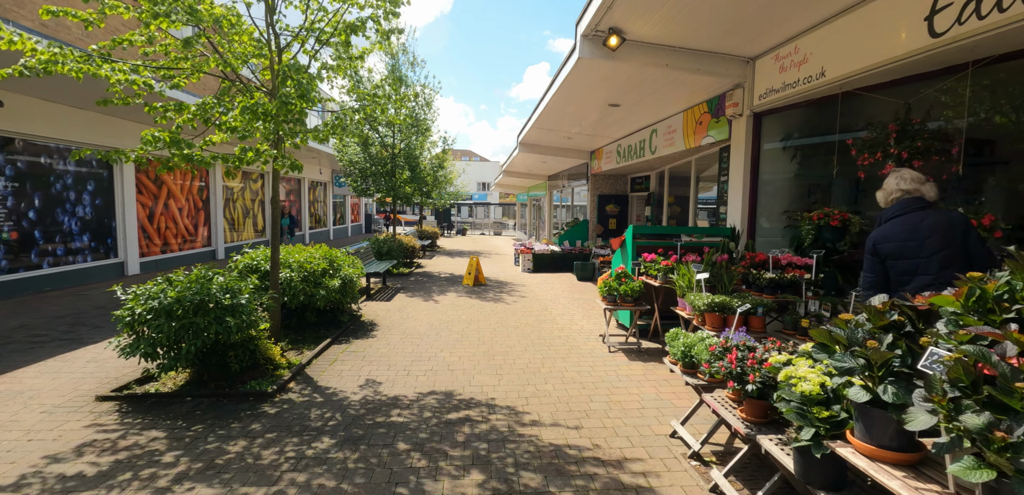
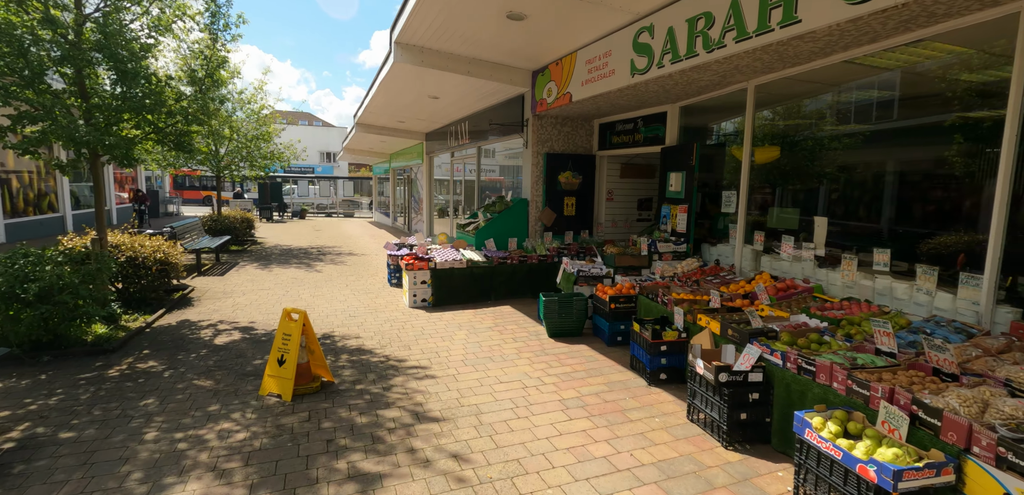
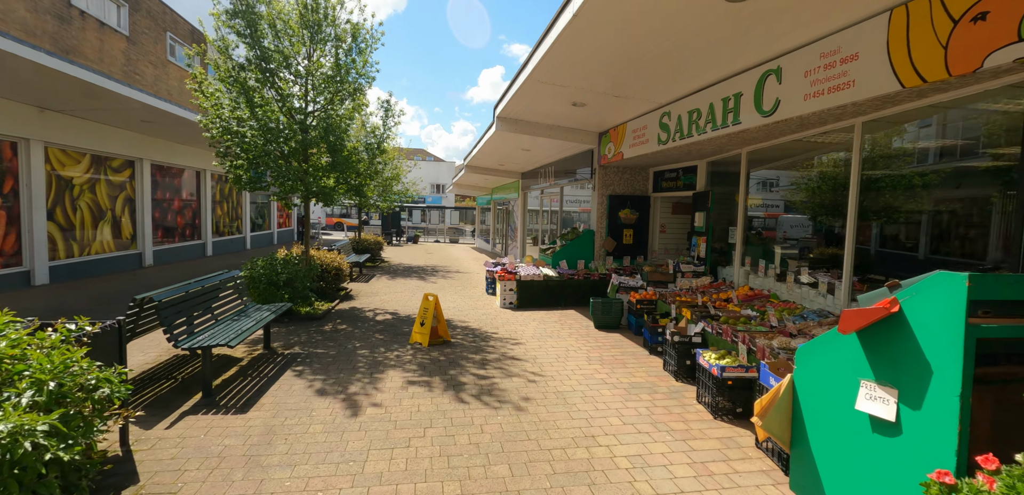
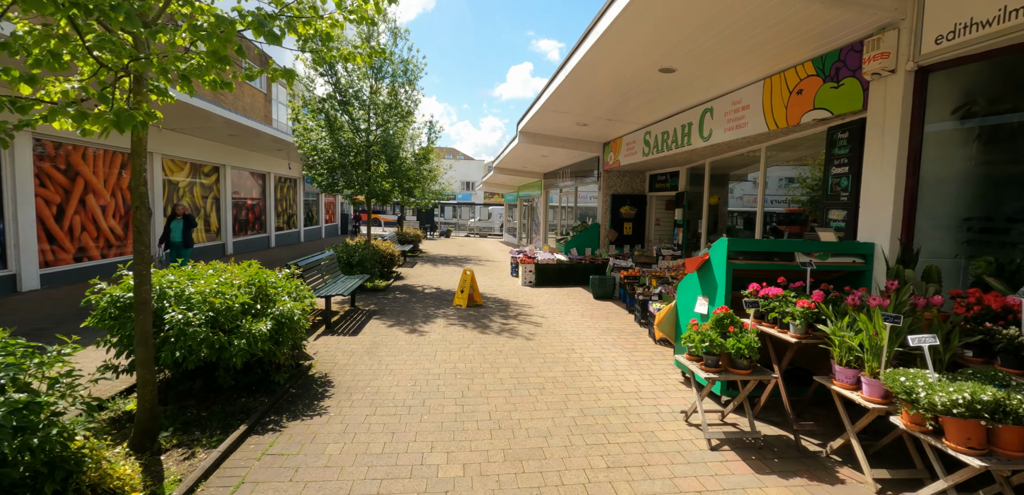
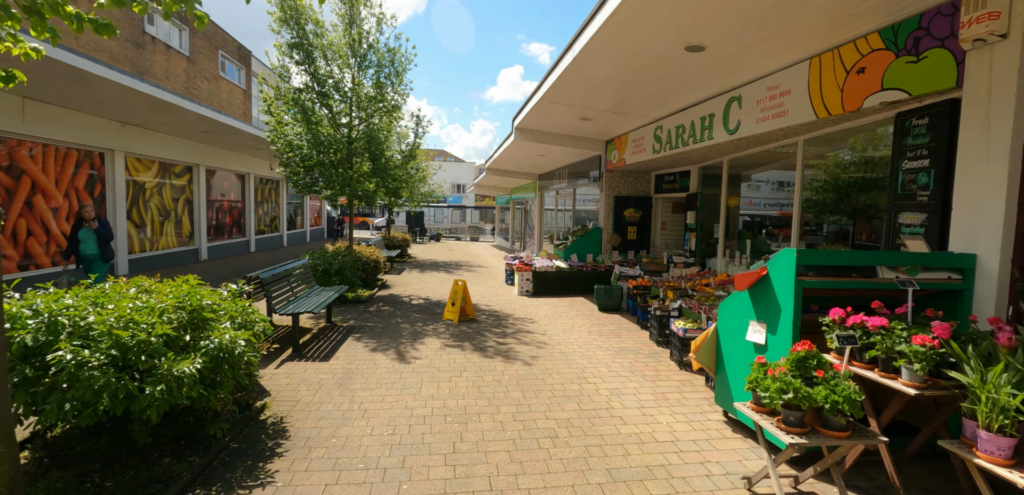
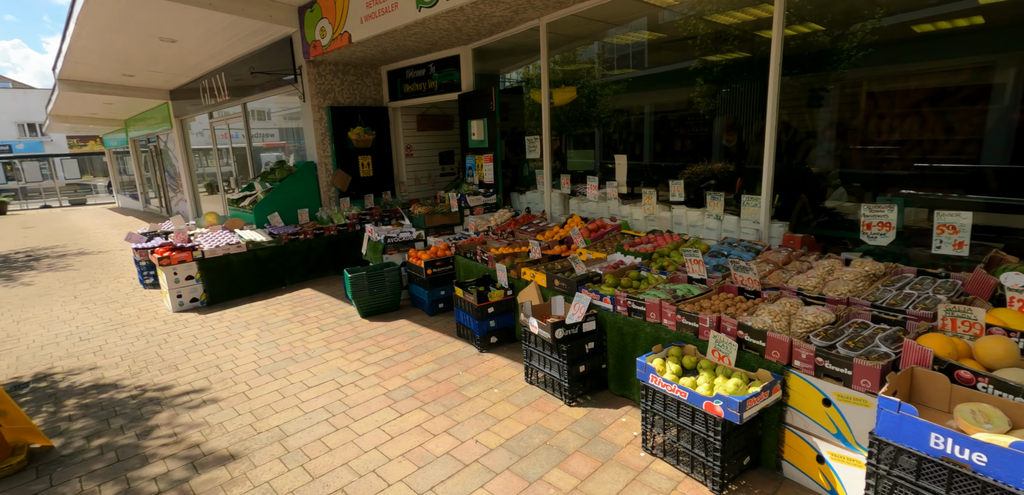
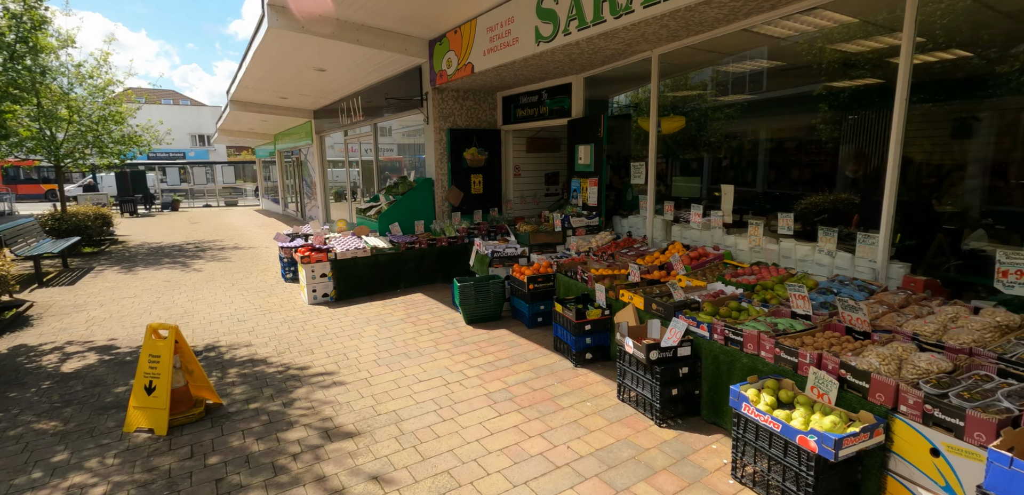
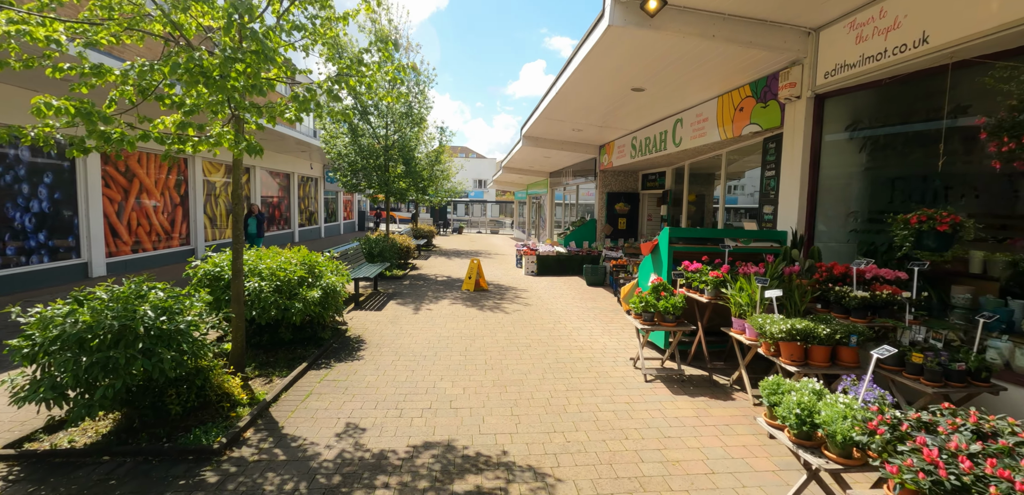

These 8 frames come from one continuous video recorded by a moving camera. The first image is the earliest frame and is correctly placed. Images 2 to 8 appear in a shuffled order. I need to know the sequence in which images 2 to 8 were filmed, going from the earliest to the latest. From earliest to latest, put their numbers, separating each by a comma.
8, 4, 5, 3, 2, 7, 6
